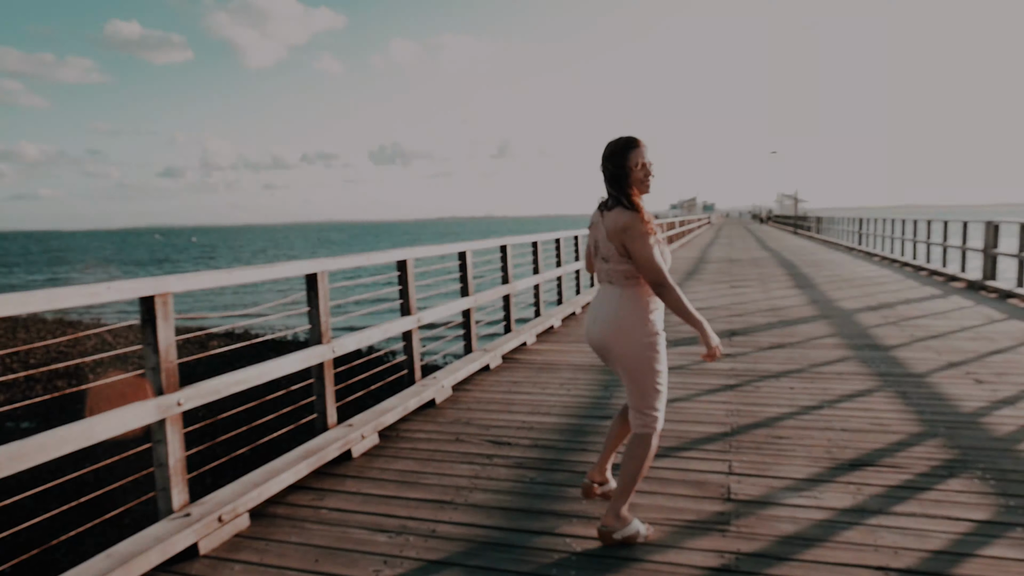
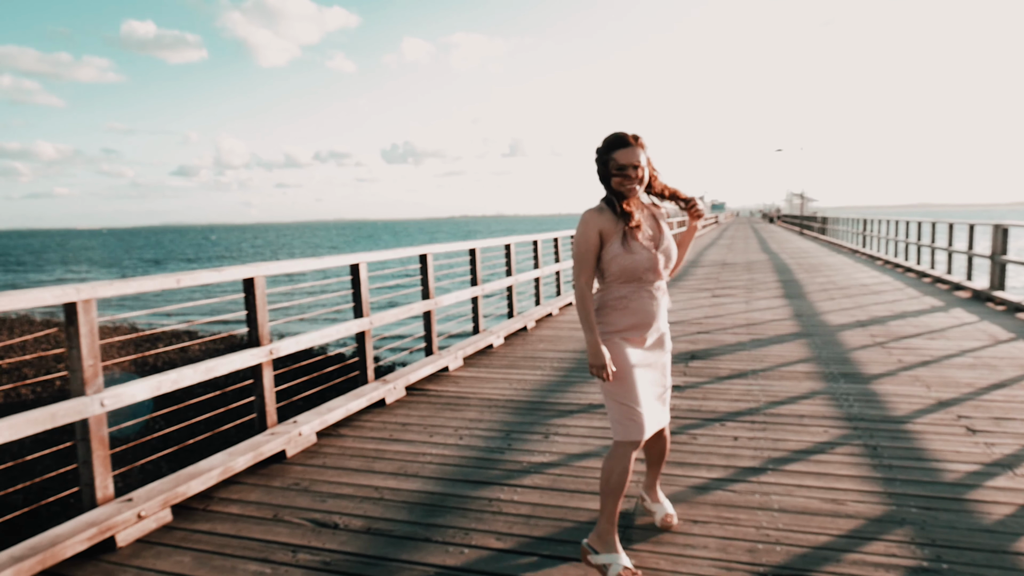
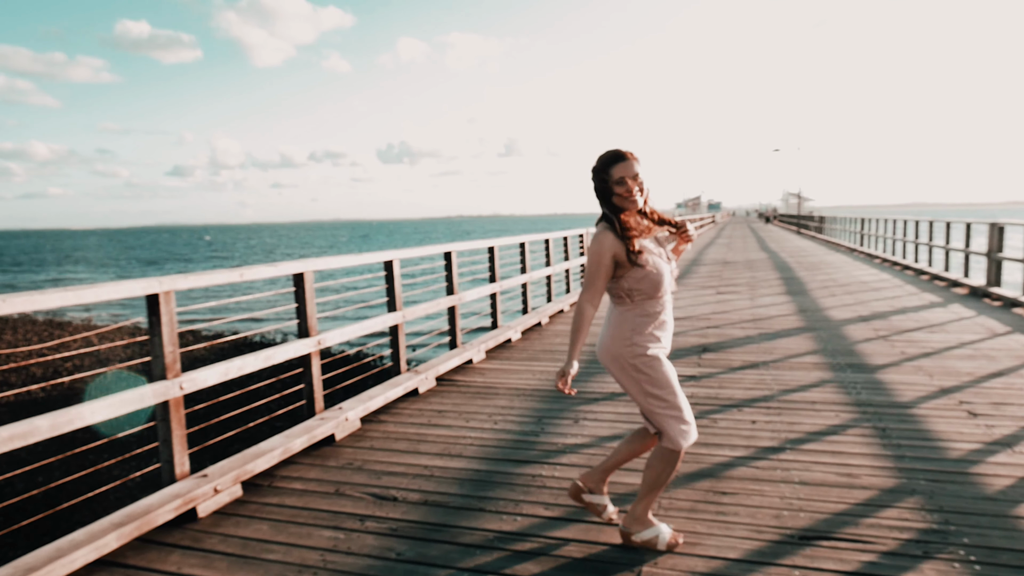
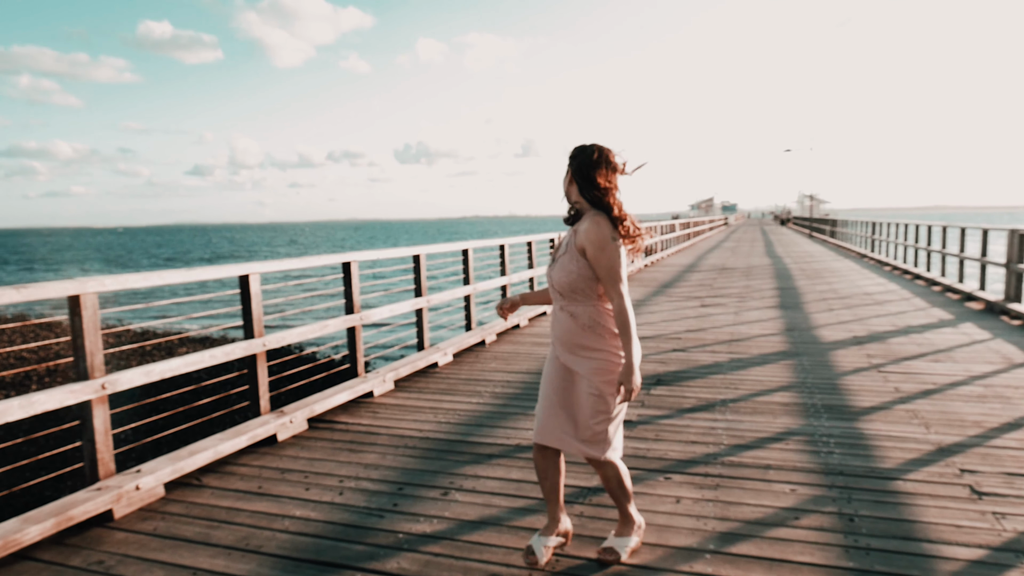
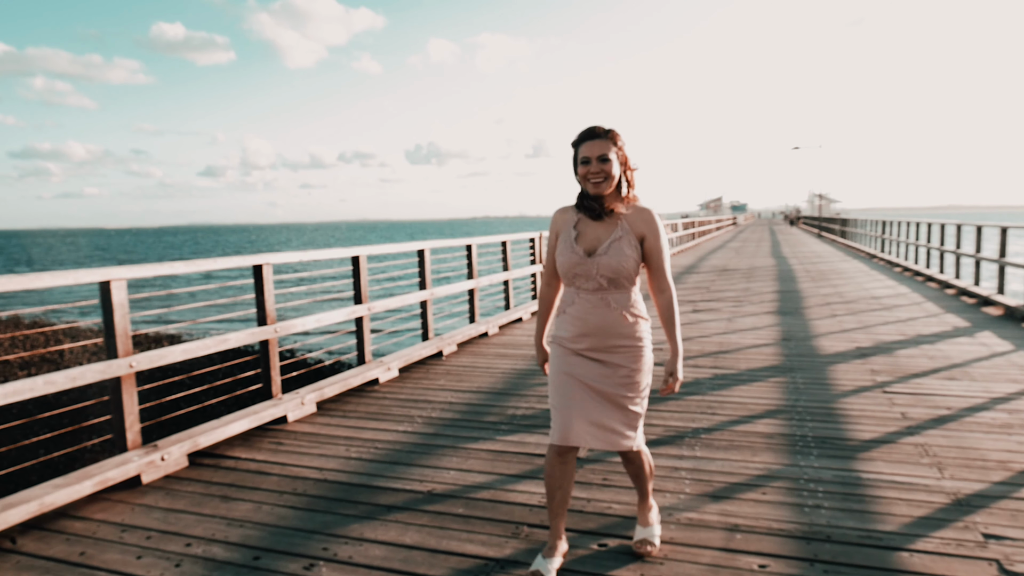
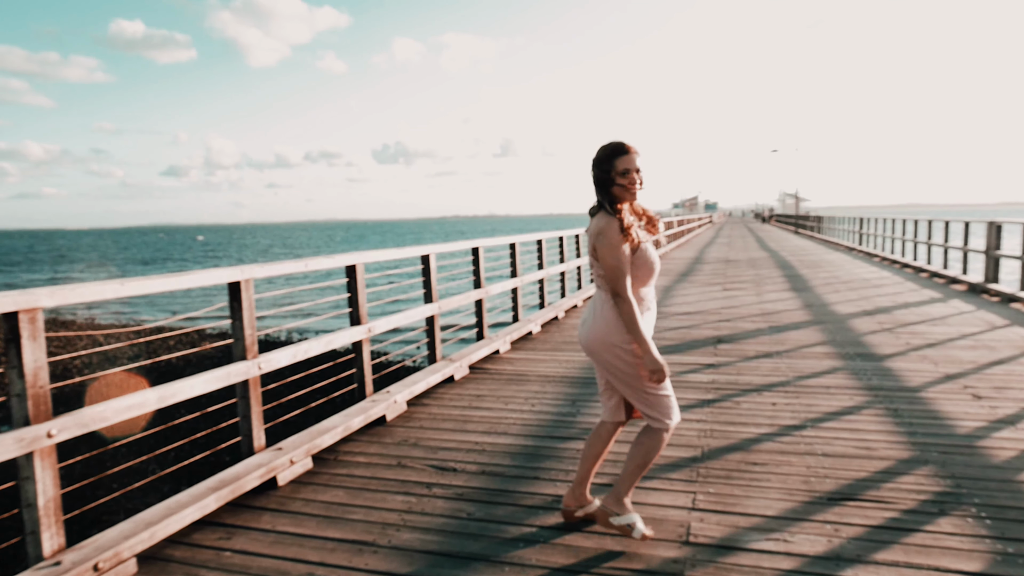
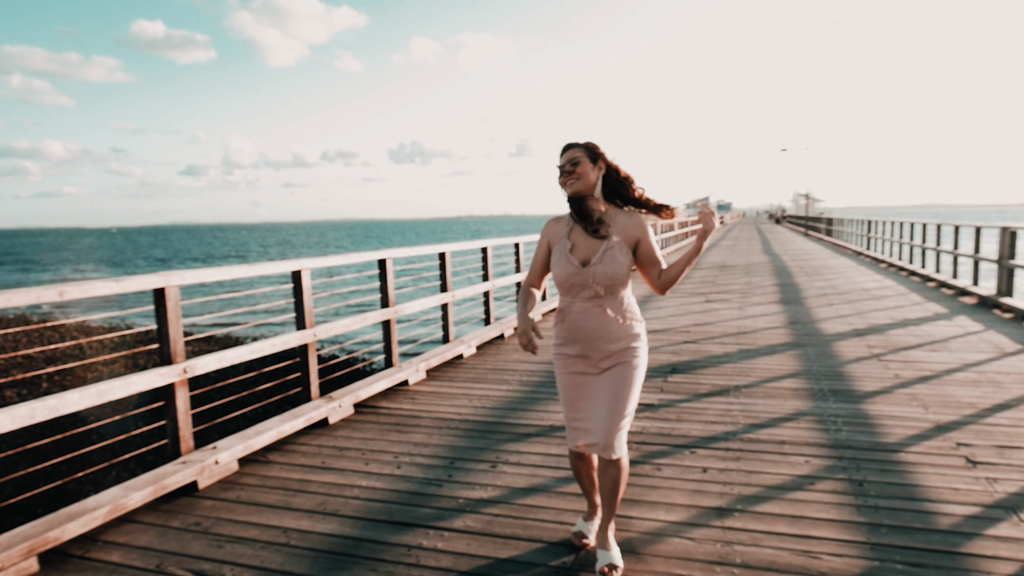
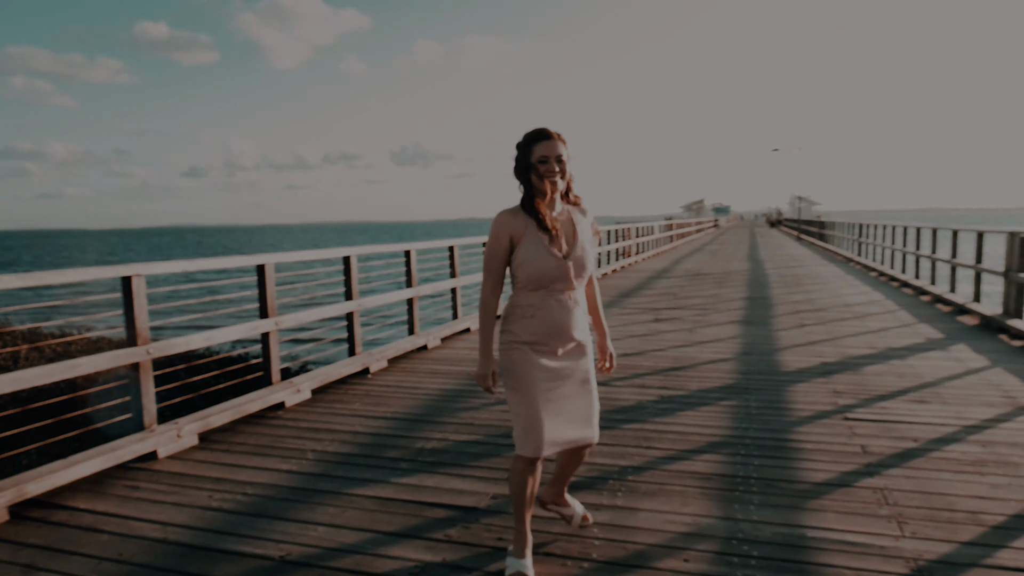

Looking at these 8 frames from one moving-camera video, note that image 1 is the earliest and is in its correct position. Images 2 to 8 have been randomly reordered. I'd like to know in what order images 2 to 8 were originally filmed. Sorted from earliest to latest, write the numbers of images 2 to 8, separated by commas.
6, 3, 2, 7, 4, 5, 8
